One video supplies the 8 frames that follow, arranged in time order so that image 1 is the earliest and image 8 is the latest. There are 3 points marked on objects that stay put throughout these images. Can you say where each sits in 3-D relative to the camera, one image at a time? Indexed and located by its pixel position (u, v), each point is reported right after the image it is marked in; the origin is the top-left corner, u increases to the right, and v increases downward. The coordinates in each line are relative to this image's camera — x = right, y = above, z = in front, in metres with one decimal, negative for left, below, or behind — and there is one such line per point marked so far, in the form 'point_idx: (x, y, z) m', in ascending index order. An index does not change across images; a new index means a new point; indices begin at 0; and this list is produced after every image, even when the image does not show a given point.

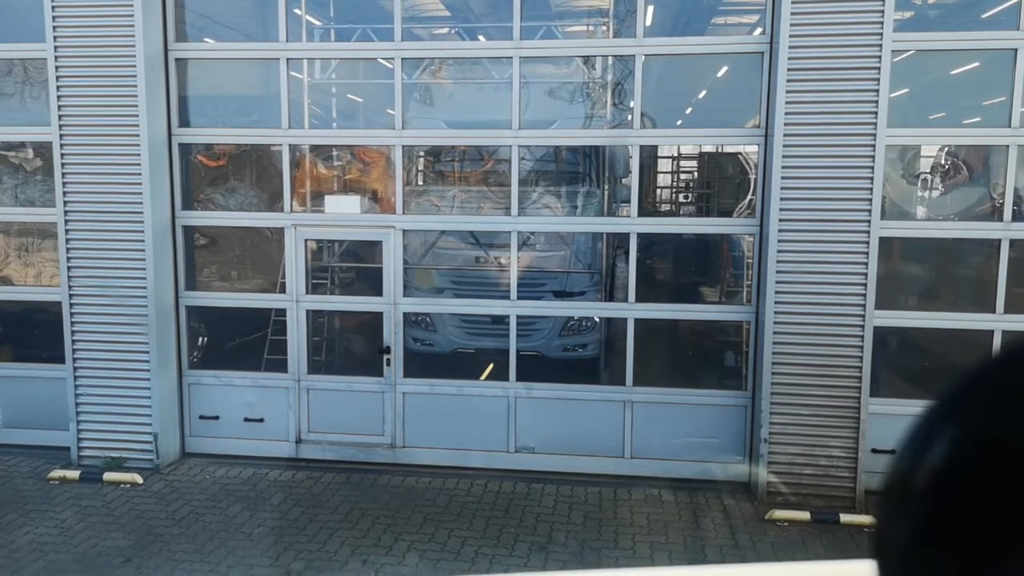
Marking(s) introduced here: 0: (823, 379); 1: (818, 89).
0: (+2.1, -0.6, +5.1) m
1: (+2.0, +1.3, +5.0) m
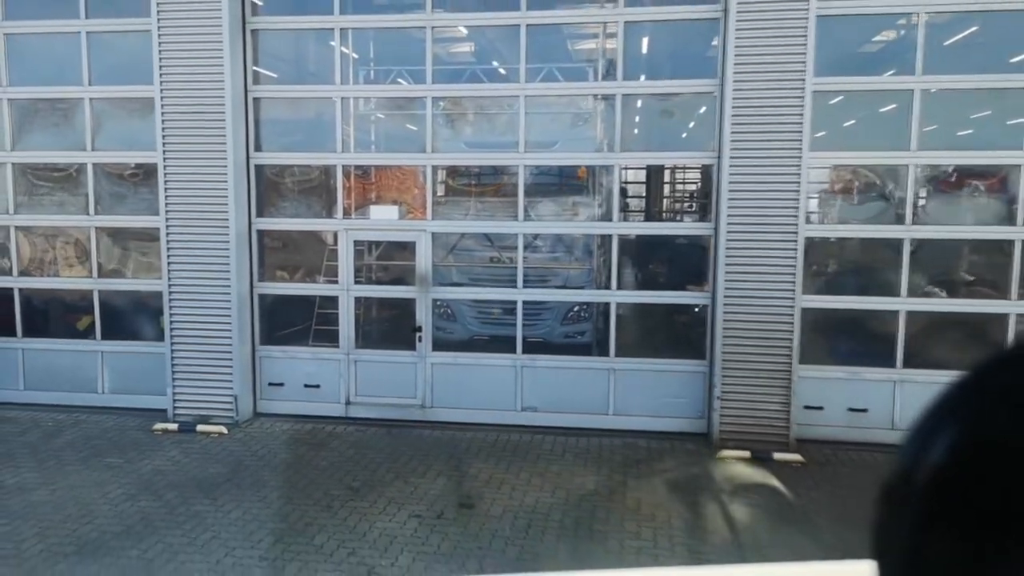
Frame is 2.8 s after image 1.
0: (+2.1, -0.5, +6.5) m
1: (+2.0, +1.4, +6.3) m
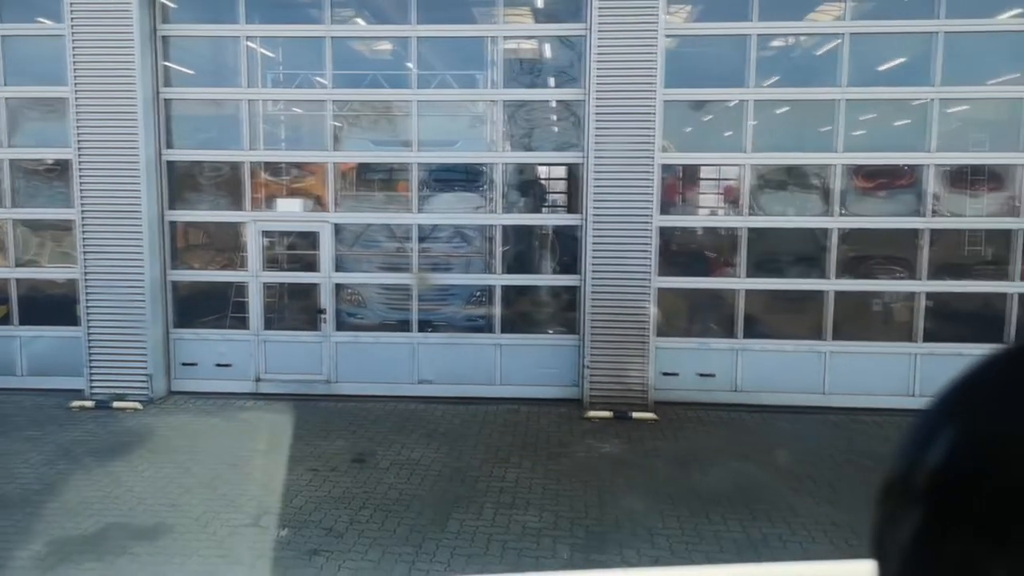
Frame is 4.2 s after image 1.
0: (+1.1, -0.4, +7.4) m
1: (+1.0, +1.6, +7.3) m
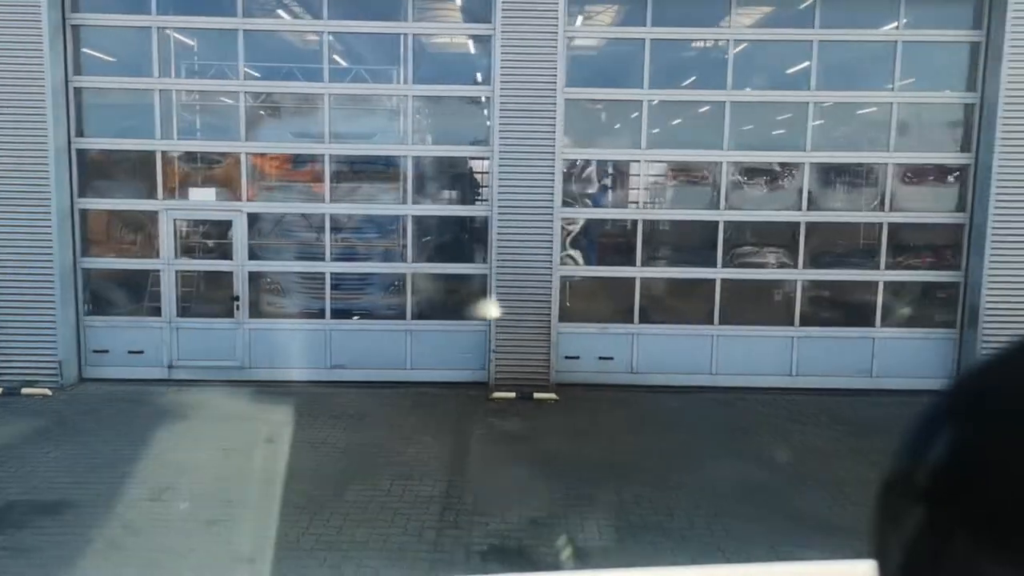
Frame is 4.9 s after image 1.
0: (+0.2, -0.2, +7.8) m
1: (+0.1, +1.7, +7.7) m
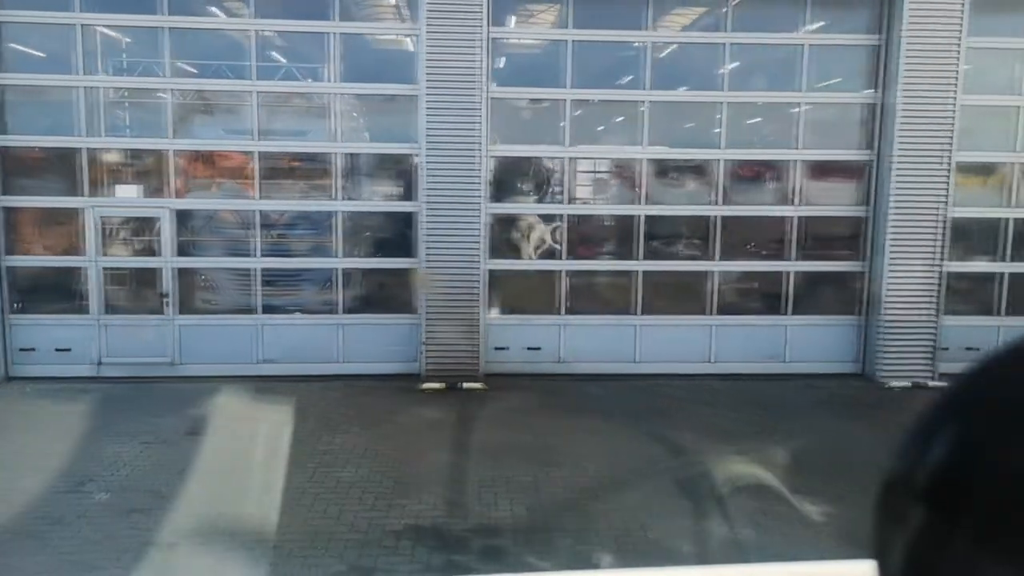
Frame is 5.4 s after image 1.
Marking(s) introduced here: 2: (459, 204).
0: (-0.6, -0.2, +8.1) m
1: (-0.7, +1.8, +7.9) m
2: (-0.6, +0.9, +8.0) m
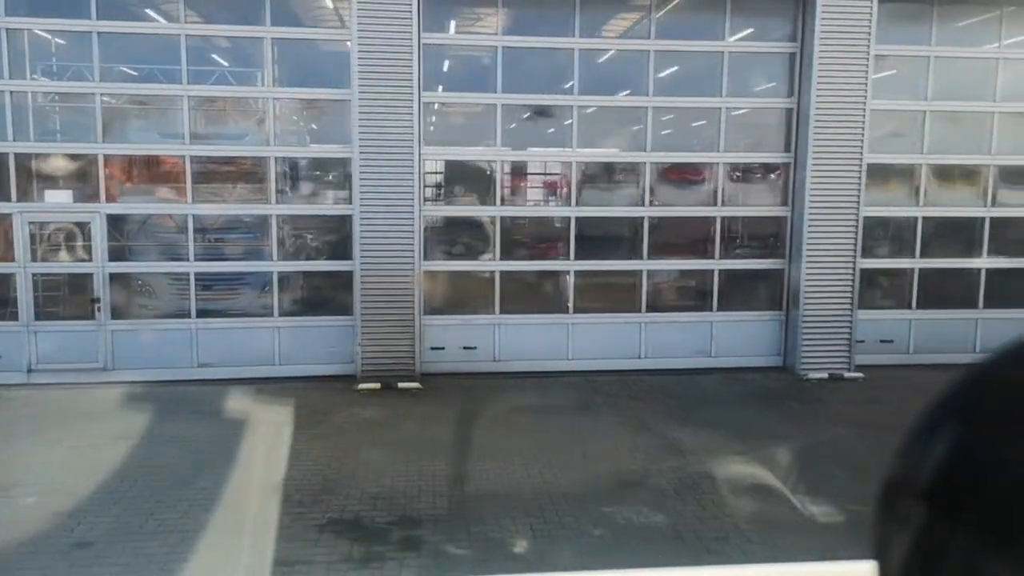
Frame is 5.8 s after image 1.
0: (-1.3, -0.2, +8.2) m
1: (-1.5, +1.8, +8.0) m
2: (-1.3, +0.9, +8.1) m
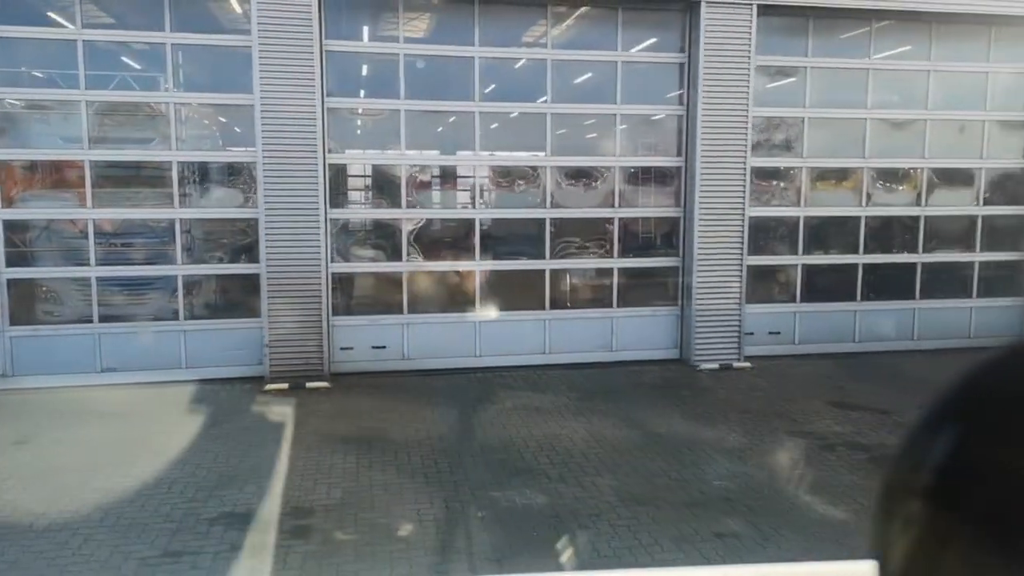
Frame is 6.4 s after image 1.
0: (-2.4, -0.2, +8.4) m
1: (-2.5, +1.7, +8.2) m
2: (-2.4, +0.9, +8.3) m
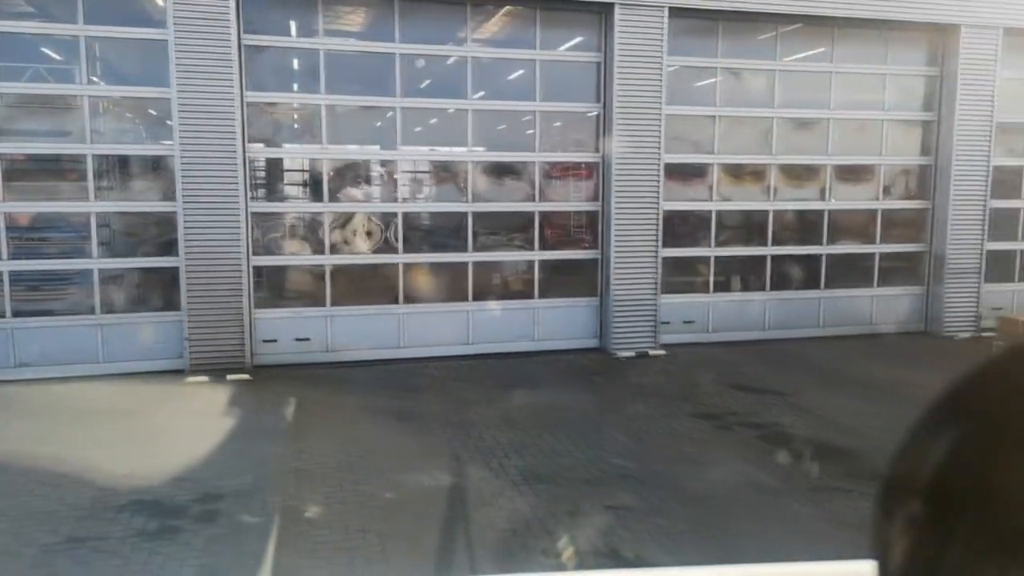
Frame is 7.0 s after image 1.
0: (-3.3, -0.1, +8.4) m
1: (-3.4, +1.8, +8.2) m
2: (-3.3, +0.9, +8.3) m
